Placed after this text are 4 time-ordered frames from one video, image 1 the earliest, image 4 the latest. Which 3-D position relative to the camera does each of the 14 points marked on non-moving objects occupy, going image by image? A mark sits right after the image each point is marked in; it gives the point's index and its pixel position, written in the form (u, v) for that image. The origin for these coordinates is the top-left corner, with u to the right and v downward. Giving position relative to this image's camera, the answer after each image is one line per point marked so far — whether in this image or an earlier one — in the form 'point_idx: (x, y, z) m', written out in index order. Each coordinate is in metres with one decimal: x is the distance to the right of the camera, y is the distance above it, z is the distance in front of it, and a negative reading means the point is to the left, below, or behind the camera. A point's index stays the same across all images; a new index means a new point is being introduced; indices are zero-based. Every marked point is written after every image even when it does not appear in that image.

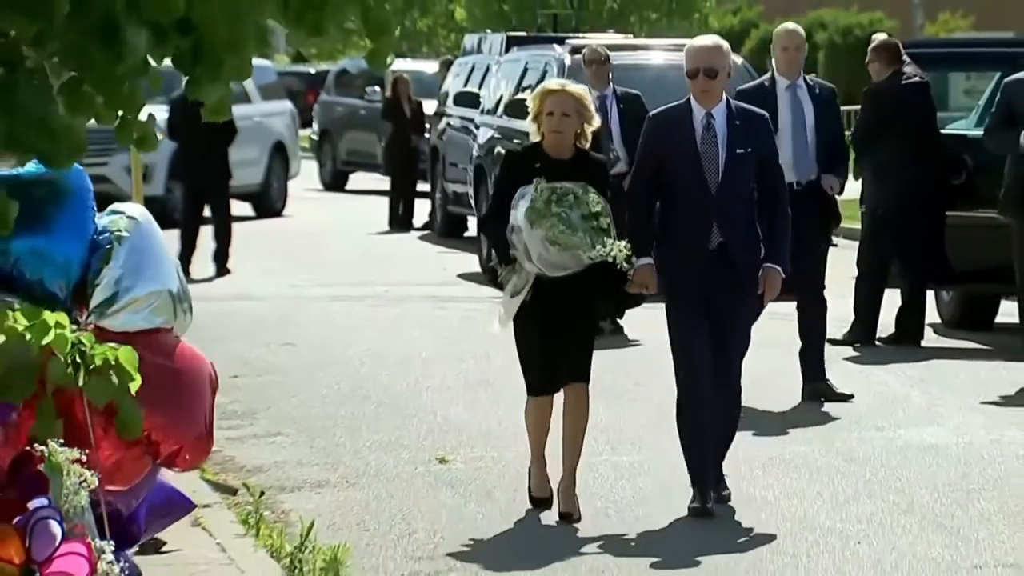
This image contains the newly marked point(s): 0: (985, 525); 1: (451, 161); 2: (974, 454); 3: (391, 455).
0: (+1.9, -0.9, +7.3) m
1: (-0.6, +1.3, +18.9) m
2: (+2.1, -0.7, +8.4) m
3: (-0.6, -0.8, +8.4) m
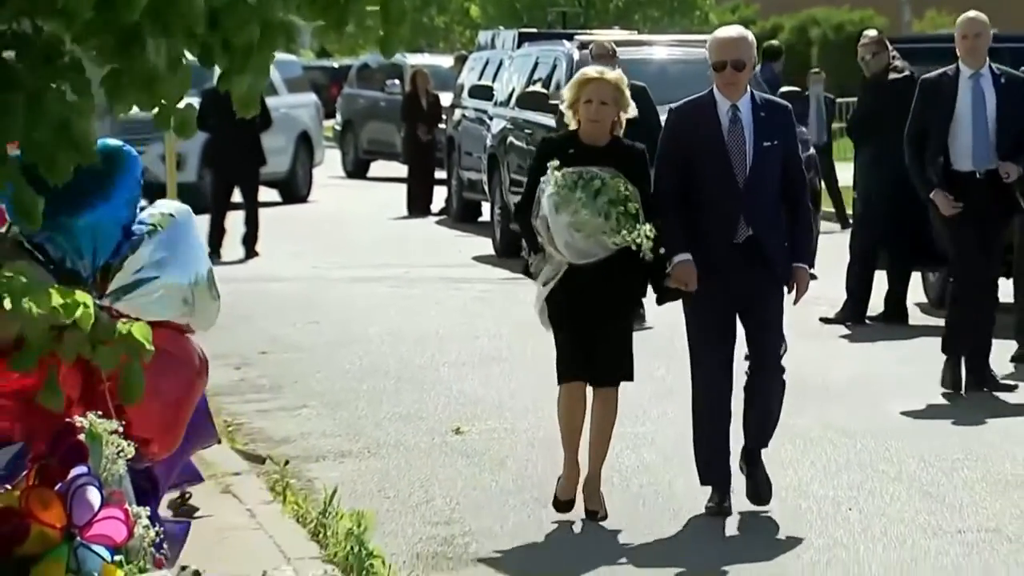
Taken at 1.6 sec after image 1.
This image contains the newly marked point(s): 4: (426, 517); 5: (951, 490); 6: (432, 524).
0: (+1.9, -0.9, +7.8) m
1: (-0.5, +1.5, +19.4) m
2: (+2.2, -0.7, +8.8) m
3: (-0.5, -0.7, +8.9) m
4: (-0.4, -1.0, +7.6) m
5: (+1.9, -0.9, +7.8) m
6: (-0.3, -1.0, +7.5) m
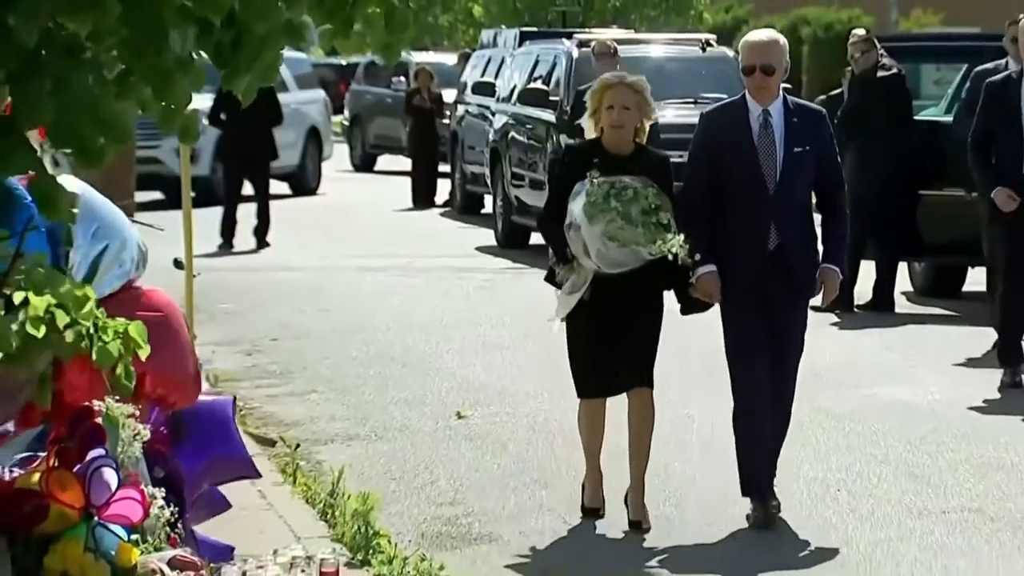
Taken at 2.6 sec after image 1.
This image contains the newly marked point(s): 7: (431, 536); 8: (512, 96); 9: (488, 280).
0: (+1.9, -0.8, +8.1) m
1: (-0.5, +1.5, +19.7) m
2: (+2.2, -0.6, +9.1) m
3: (-0.5, -0.6, +9.2) m
4: (-0.4, -0.9, +7.9) m
5: (+1.9, -0.8, +8.1) m
6: (-0.3, -0.9, +7.8) m
7: (-0.3, -1.0, +7.5) m
8: (0.0, +1.9, +17.8) m
9: (-0.2, 0.0, +13.6) m
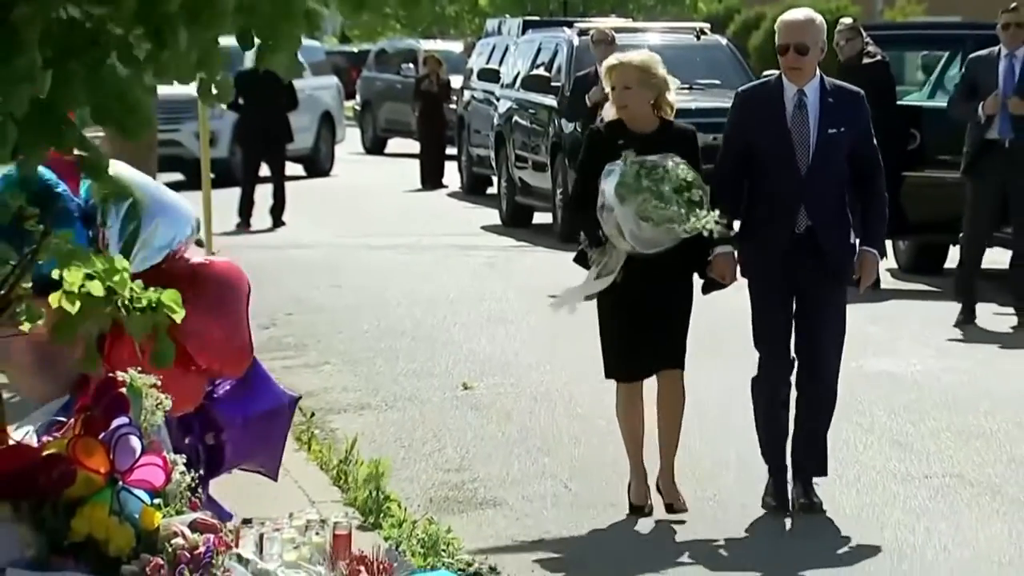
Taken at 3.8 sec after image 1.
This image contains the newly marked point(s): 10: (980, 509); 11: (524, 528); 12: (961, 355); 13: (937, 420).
0: (+2.0, -0.7, +8.5) m
1: (-0.4, +1.7, +20.1) m
2: (+2.2, -0.5, +9.5) m
3: (-0.5, -0.5, +9.6) m
4: (-0.3, -0.8, +8.3) m
5: (+1.9, -0.7, +8.5) m
6: (-0.3, -0.8, +8.3) m
7: (-0.3, -0.9, +7.9) m
8: (+0.1, +2.0, +18.2) m
9: (-0.1, +0.2, +14.0) m
10: (+2.0, -0.9, +7.7) m
11: (+0.1, -1.0, +7.5) m
12: (+2.5, -0.4, +10.3) m
13: (+2.1, -0.6, +8.7) m
